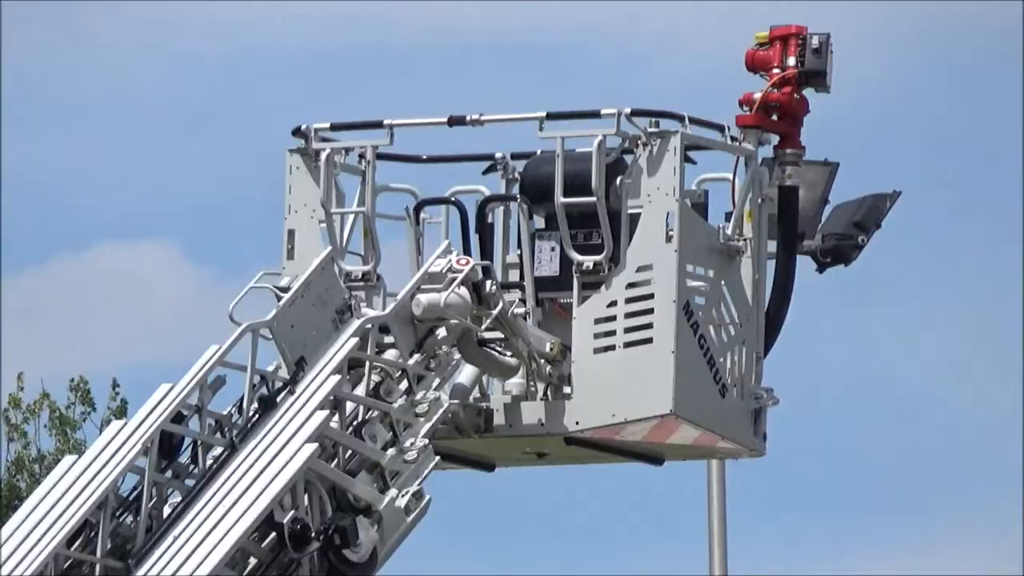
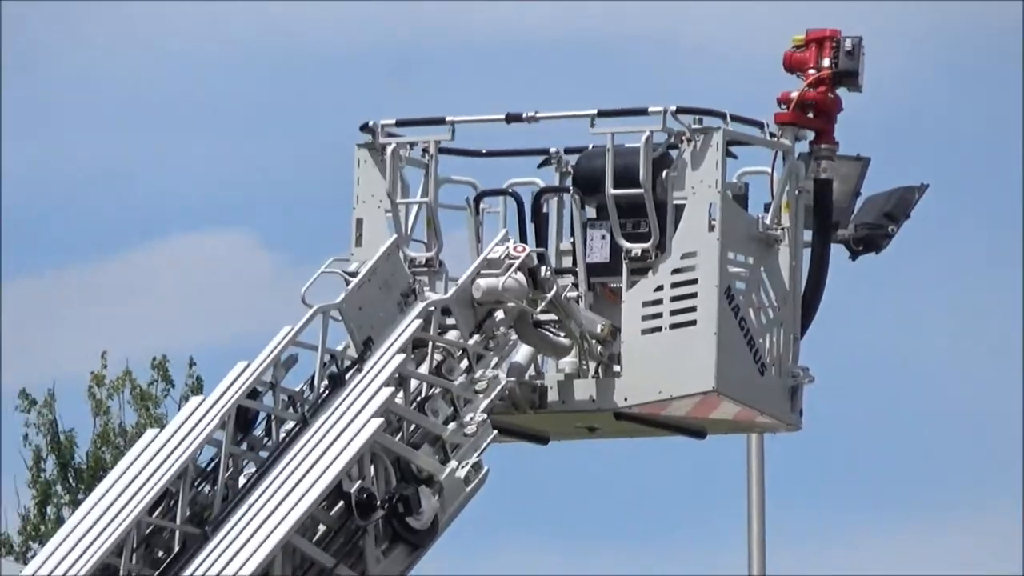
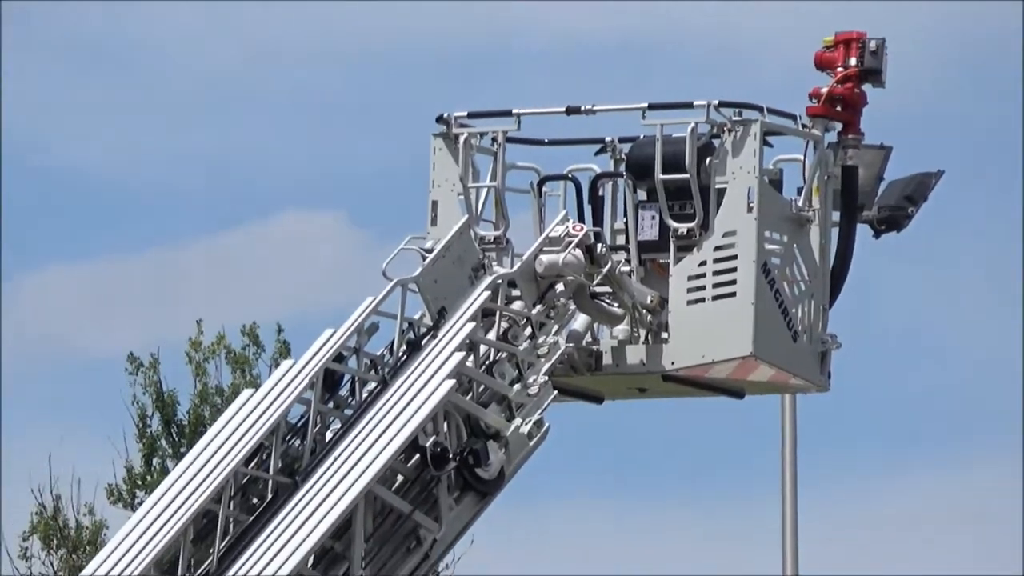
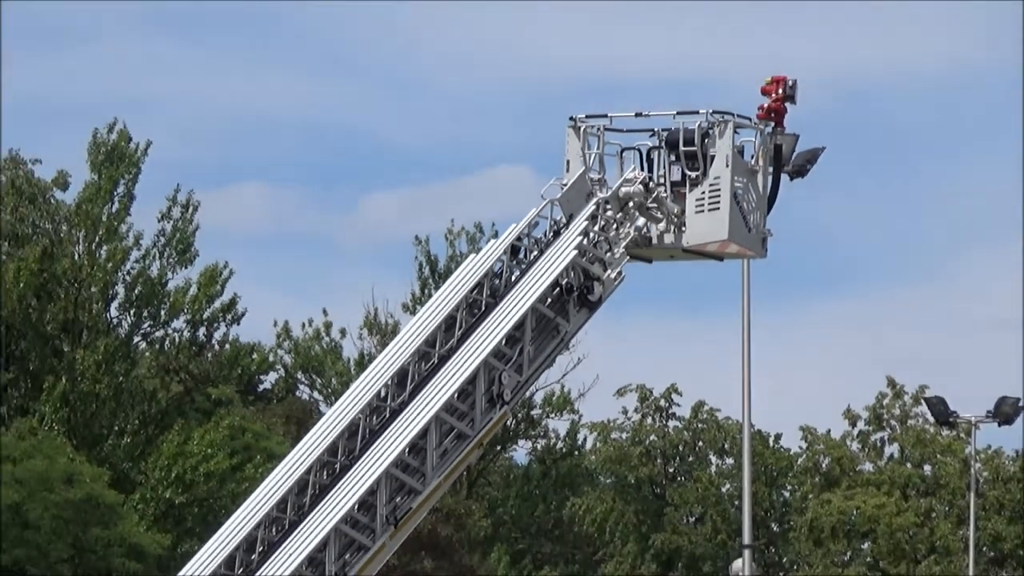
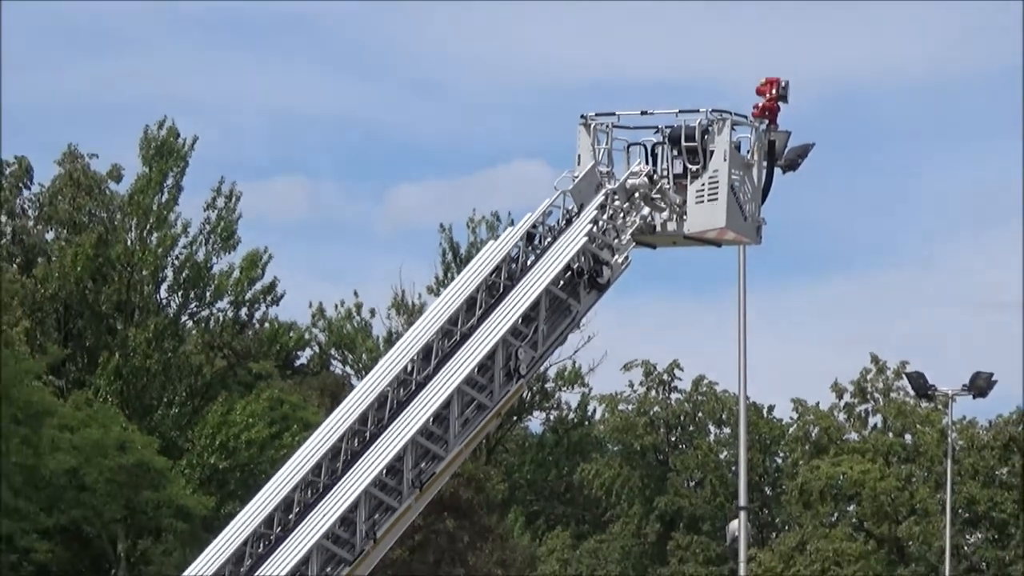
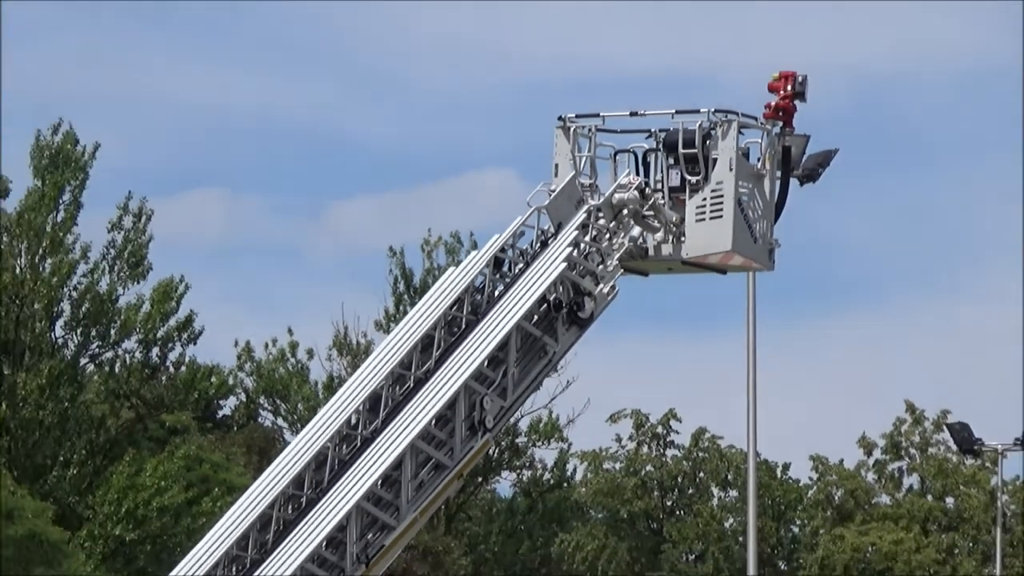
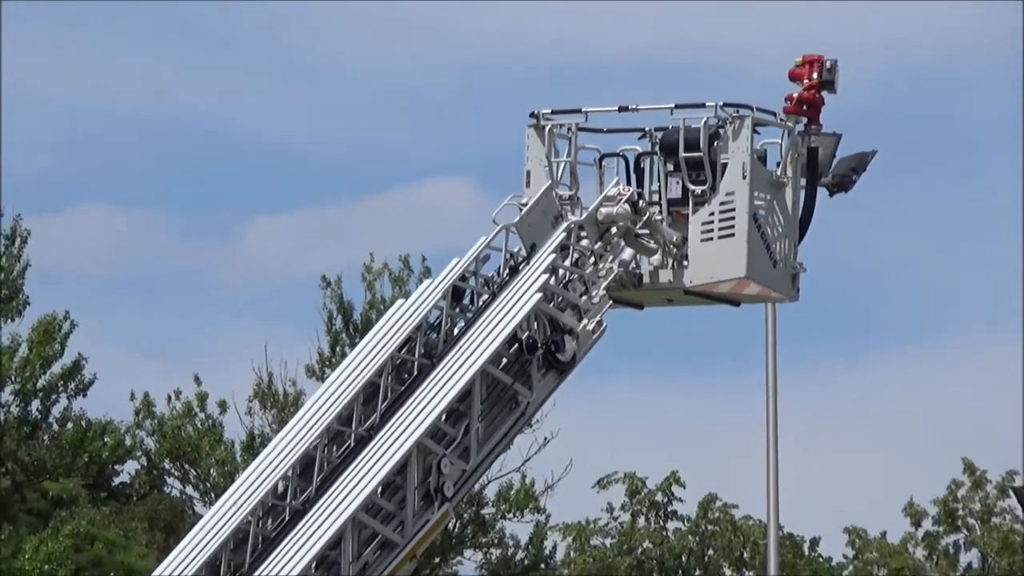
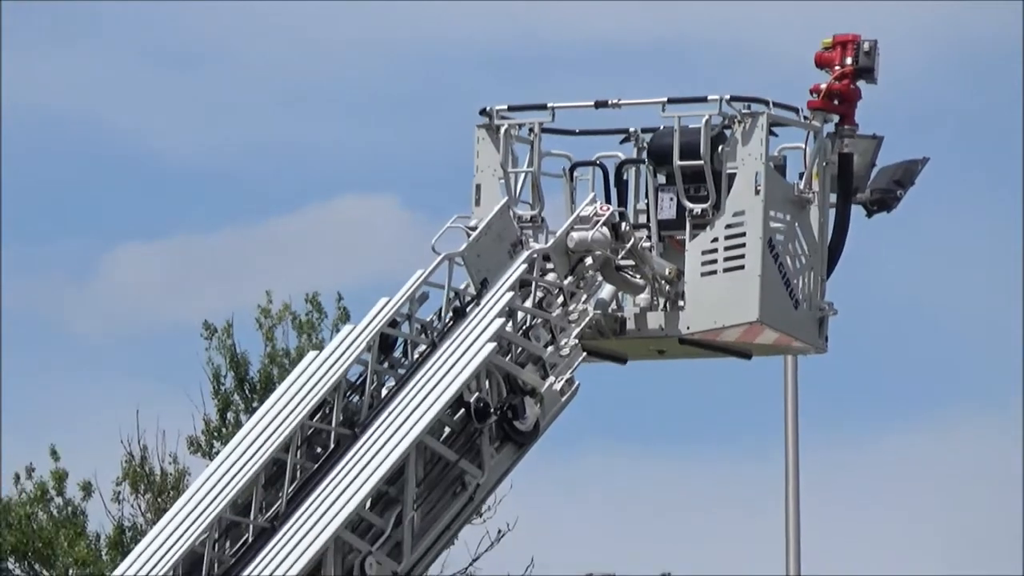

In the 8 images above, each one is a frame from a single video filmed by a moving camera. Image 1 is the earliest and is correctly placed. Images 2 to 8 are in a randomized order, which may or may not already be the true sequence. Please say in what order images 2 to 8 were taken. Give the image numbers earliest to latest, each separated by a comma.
2, 3, 8, 7, 6, 4, 5
